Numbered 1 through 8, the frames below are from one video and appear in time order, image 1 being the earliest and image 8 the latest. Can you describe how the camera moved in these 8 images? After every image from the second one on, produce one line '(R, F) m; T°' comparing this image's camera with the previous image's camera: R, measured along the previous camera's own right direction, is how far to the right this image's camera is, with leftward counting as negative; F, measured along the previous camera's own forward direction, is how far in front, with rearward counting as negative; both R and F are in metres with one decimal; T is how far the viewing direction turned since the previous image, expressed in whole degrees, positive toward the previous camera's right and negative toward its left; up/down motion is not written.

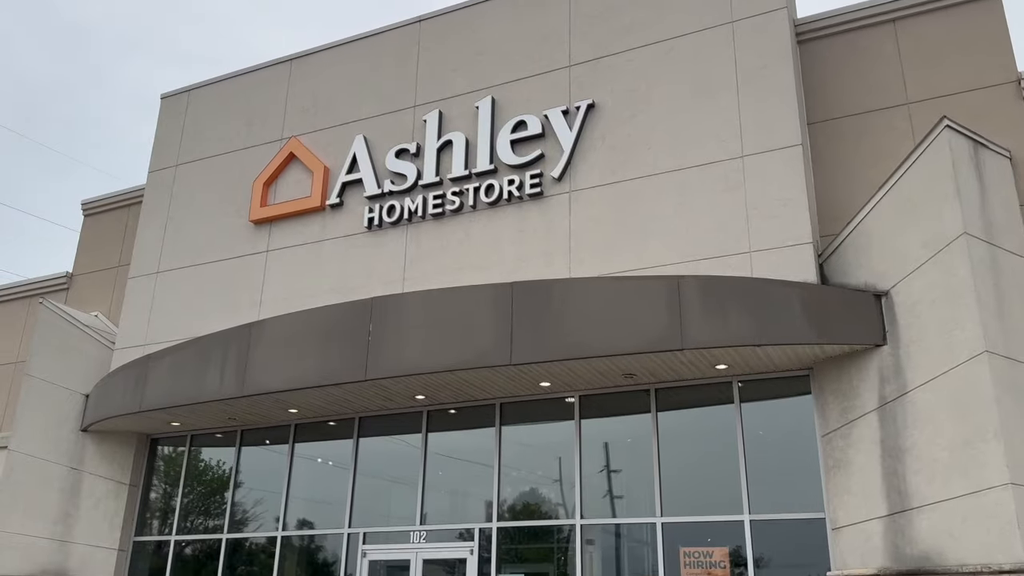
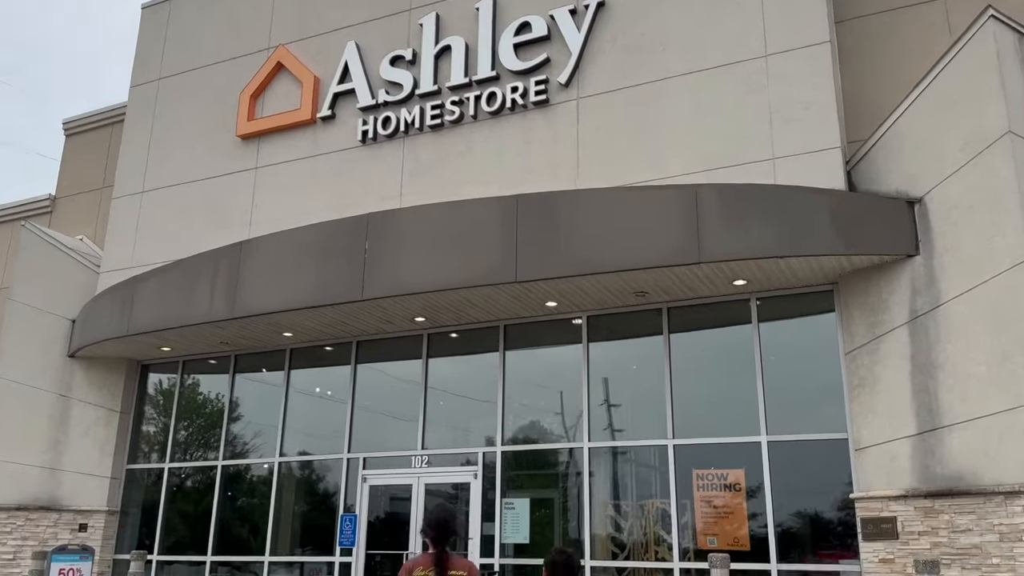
(-0.1, +0.7) m; 0°
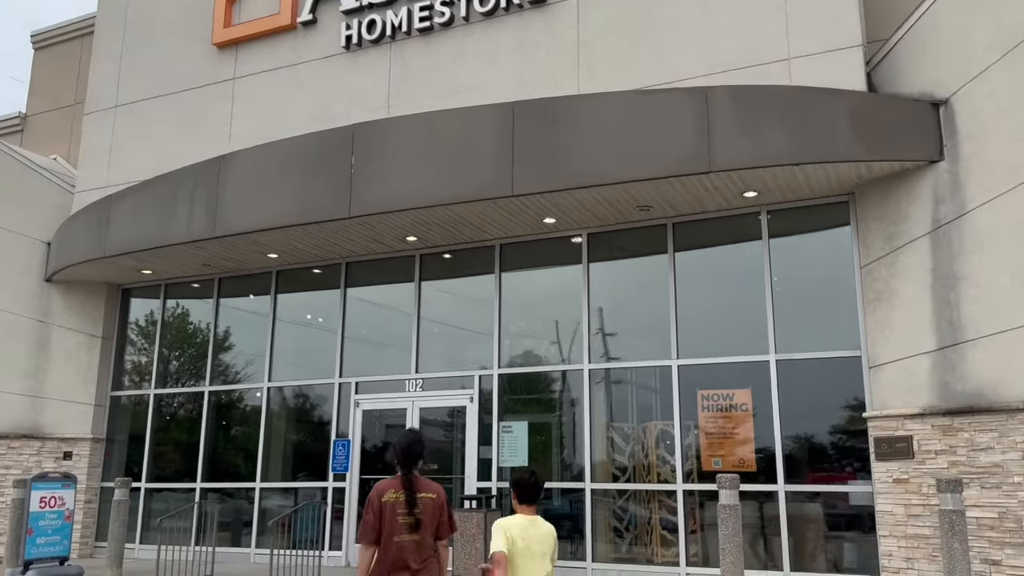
(0.0, +0.6) m; 0°
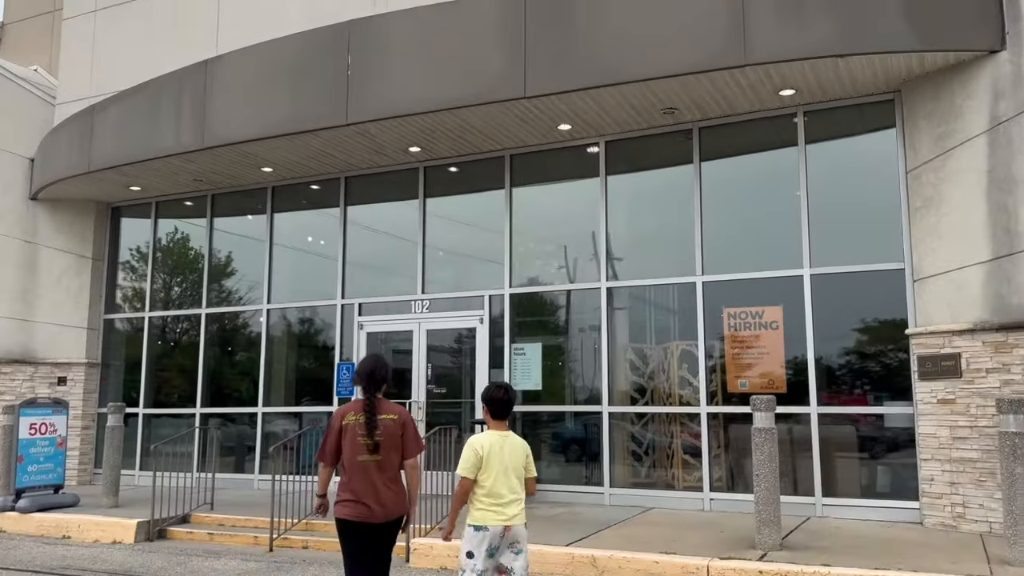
(-0.1, +0.7) m; 0°
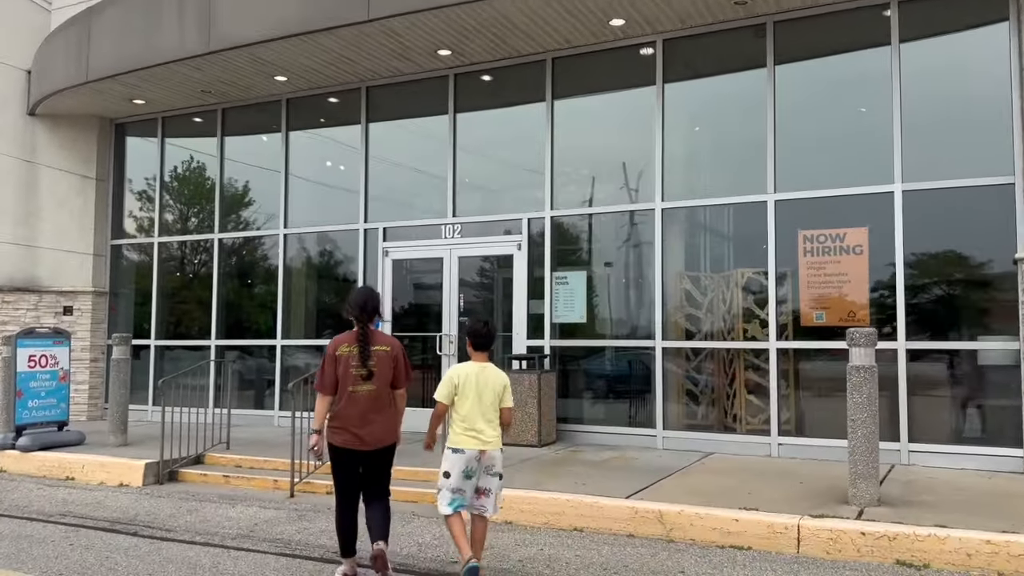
(-0.3, +1.1) m; -1°
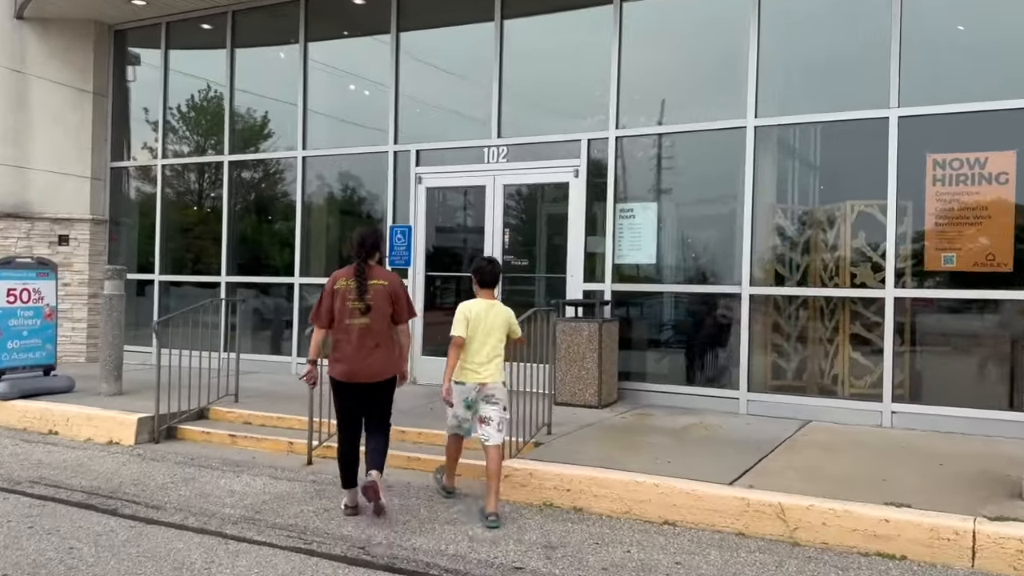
(-0.3, +1.4) m; -1°
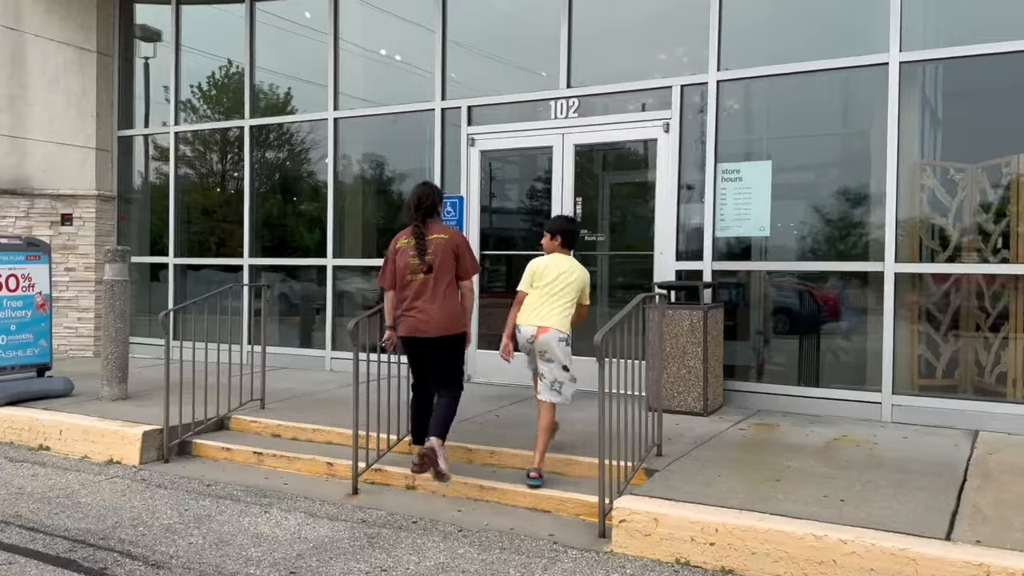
(-0.4, +1.4) m; -2°
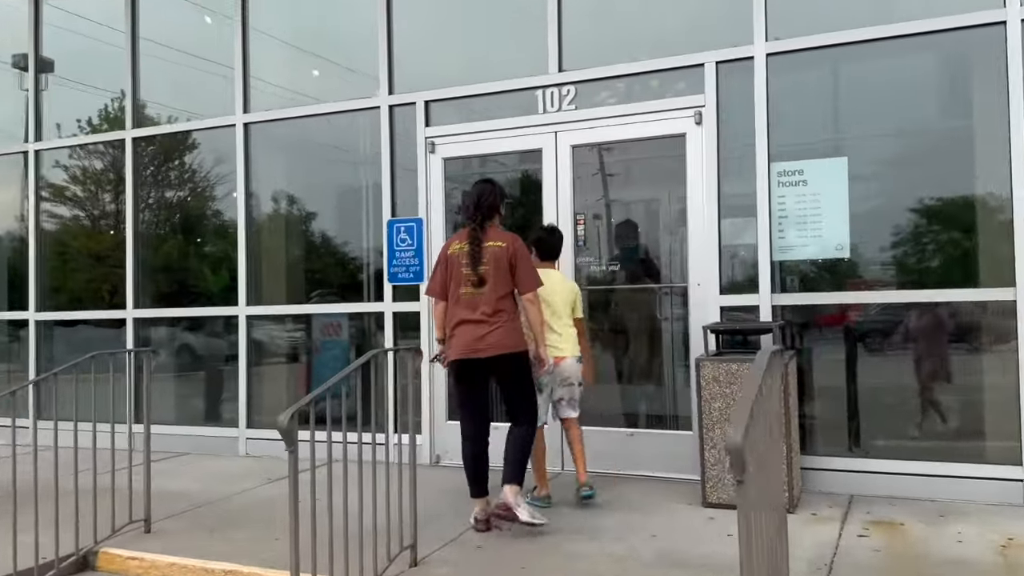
(-0.4, +1.9) m; +6°
